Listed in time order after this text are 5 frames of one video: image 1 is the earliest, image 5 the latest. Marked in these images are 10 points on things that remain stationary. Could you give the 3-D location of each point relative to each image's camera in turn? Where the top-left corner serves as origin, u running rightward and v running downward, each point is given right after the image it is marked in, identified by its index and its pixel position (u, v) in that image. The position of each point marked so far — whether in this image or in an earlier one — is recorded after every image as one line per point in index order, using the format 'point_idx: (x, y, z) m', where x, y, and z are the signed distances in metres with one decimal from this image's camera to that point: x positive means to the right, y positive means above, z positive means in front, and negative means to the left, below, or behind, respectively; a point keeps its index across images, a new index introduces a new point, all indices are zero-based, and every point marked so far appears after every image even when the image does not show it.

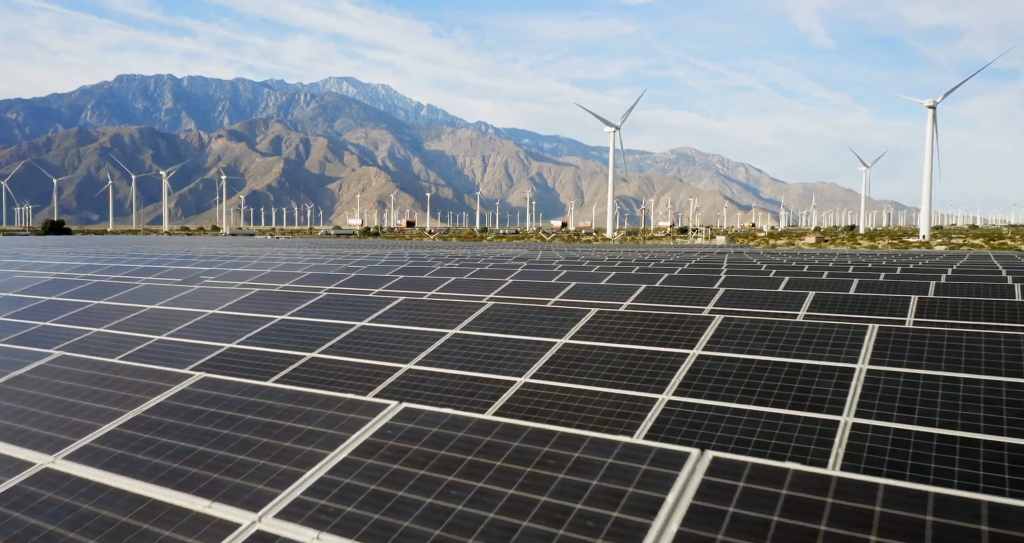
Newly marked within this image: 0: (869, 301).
0: (+10.4, -0.8, +19.8) m
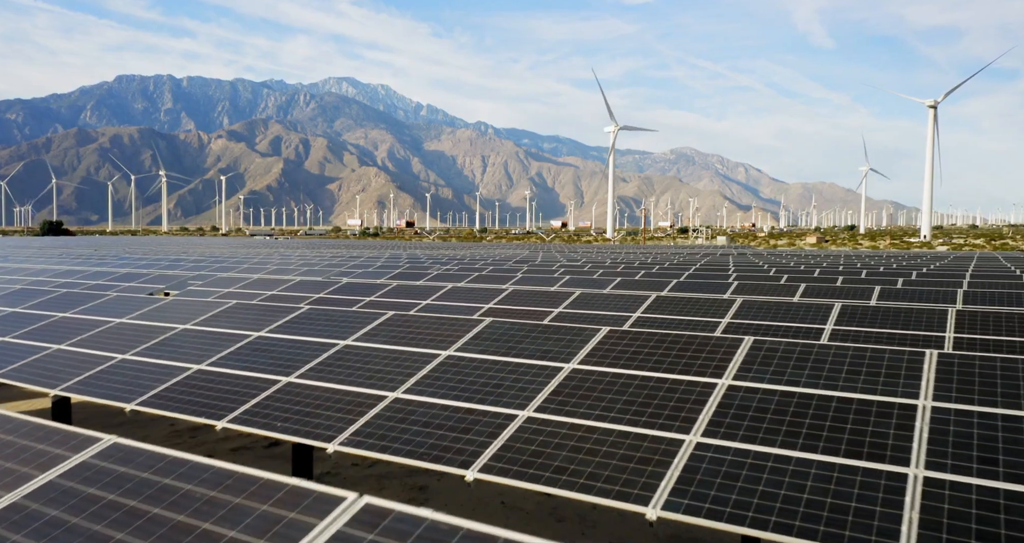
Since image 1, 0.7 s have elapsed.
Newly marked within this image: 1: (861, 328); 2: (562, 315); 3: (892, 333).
0: (+10.4, -1.1, +18.4) m
1: (+8.5, -1.4, +16.8) m
2: (+1.3, -1.4, +19.7) m
3: (+9.0, -1.5, +16.4) m
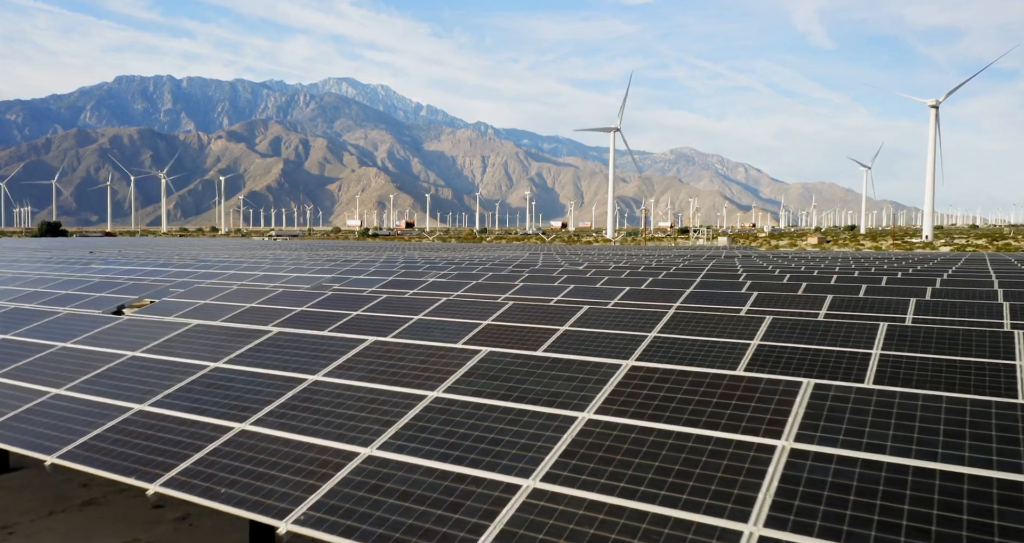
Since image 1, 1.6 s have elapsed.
0: (+10.4, -1.4, +16.3) m
1: (+8.5, -1.7, +14.8) m
2: (+1.3, -1.7, +17.7) m
3: (+9.1, -1.8, +14.4) m
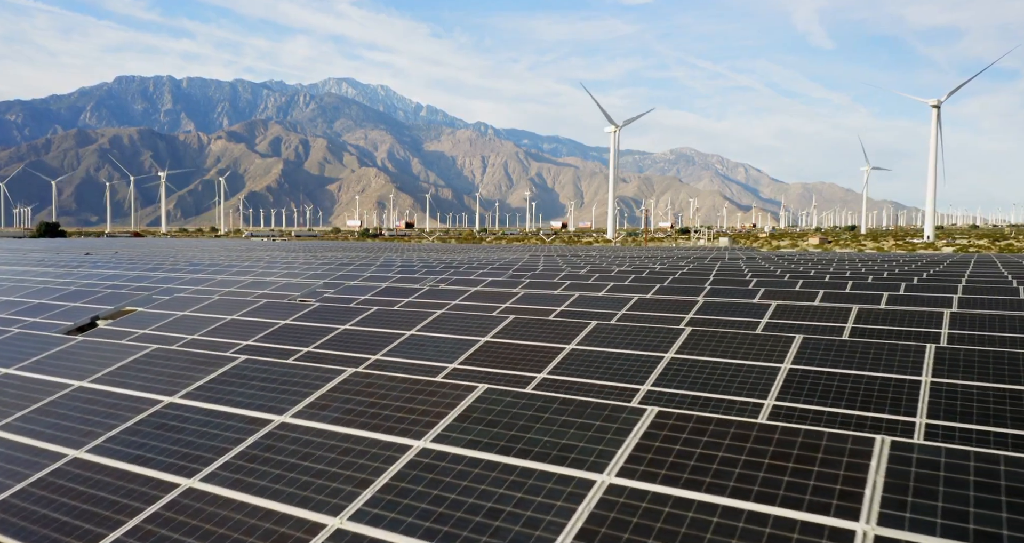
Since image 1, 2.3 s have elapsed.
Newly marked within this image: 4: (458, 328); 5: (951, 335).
0: (+10.4, -1.7, +14.7) m
1: (+8.6, -2.0, +13.2) m
2: (+1.4, -2.0, +16.1) m
3: (+9.1, -2.1, +12.8) m
4: (-1.5, -1.5, +19.1) m
5: (+11.6, -1.6, +18.3) m
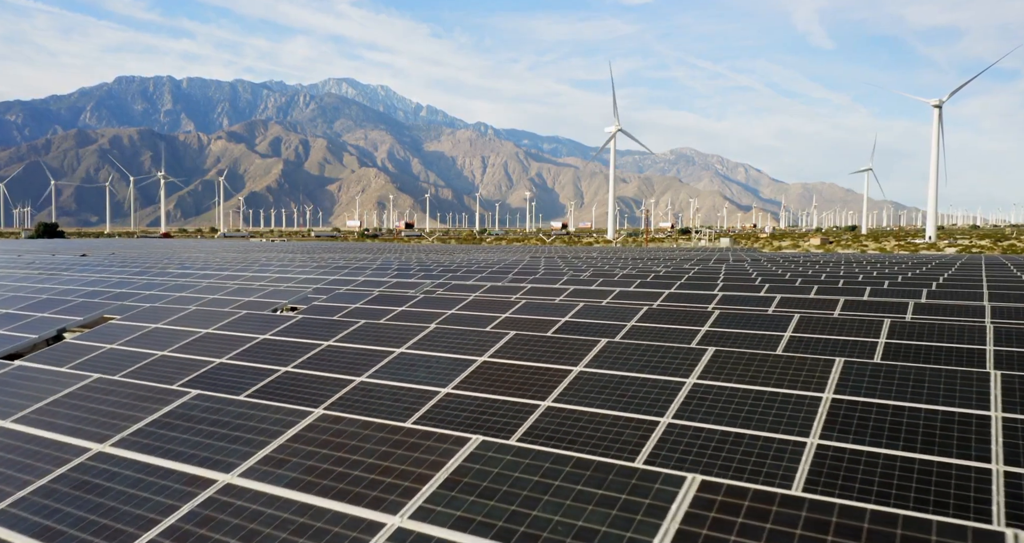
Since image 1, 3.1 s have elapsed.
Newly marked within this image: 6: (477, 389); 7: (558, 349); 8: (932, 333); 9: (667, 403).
0: (+10.4, -2.0, +12.9) m
1: (+8.6, -2.3, +11.4) m
2: (+1.4, -2.3, +14.3) m
3: (+9.1, -2.4, +11.0) m
4: (-1.5, -1.8, +17.4) m
5: (+11.6, -1.9, +16.6) m
6: (-0.7, -2.4, +14.6) m
7: (+1.1, -1.8, +16.7) m
8: (+11.5, -1.7, +18.8) m
9: (+2.9, -2.4, +13.1) m
